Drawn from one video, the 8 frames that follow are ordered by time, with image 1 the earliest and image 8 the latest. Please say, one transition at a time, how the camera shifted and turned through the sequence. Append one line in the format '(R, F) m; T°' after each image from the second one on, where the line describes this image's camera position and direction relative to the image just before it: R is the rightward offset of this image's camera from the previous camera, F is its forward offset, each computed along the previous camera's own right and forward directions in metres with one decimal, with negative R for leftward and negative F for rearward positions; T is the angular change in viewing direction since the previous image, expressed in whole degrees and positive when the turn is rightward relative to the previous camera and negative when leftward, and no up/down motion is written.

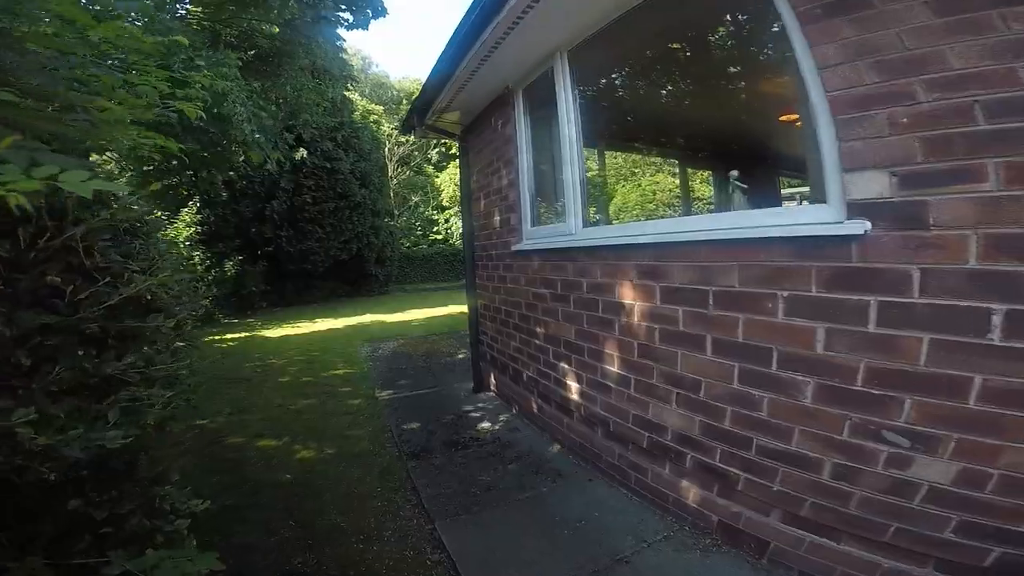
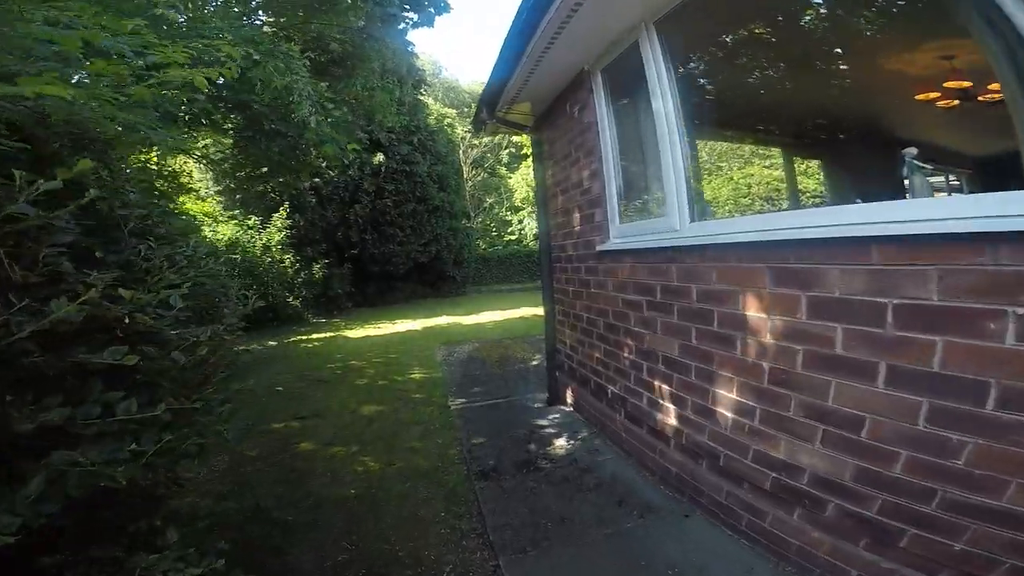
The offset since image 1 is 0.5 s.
(0.0, +0.4) m; -9°
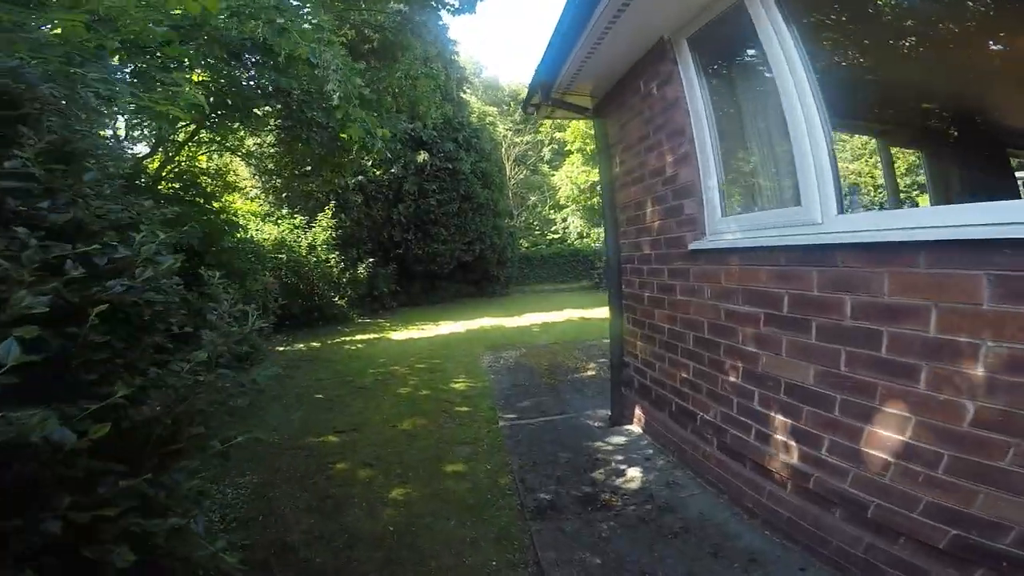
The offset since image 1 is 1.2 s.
(-0.2, +0.6) m; -5°
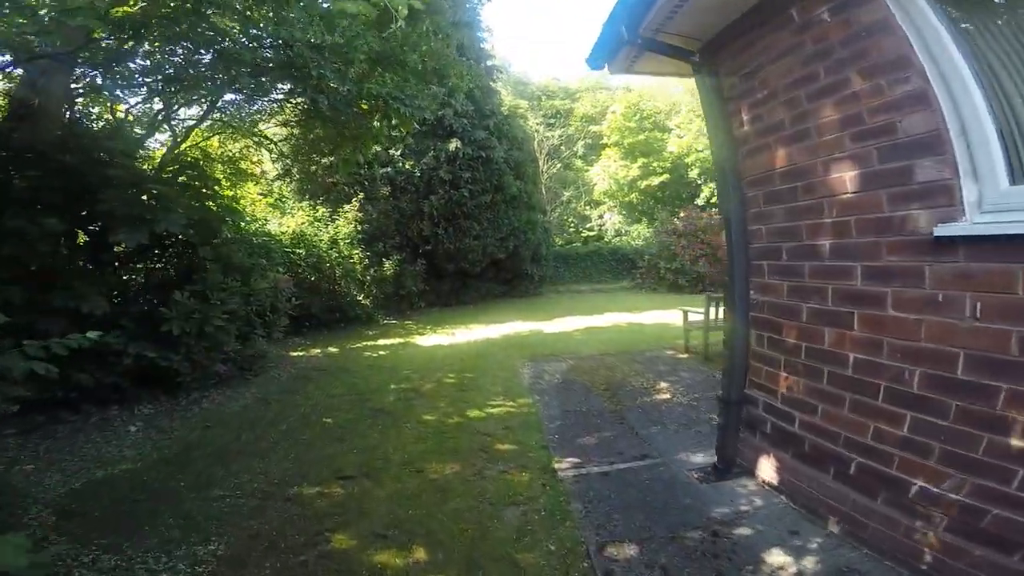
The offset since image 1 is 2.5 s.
(-0.3, +1.2) m; -3°
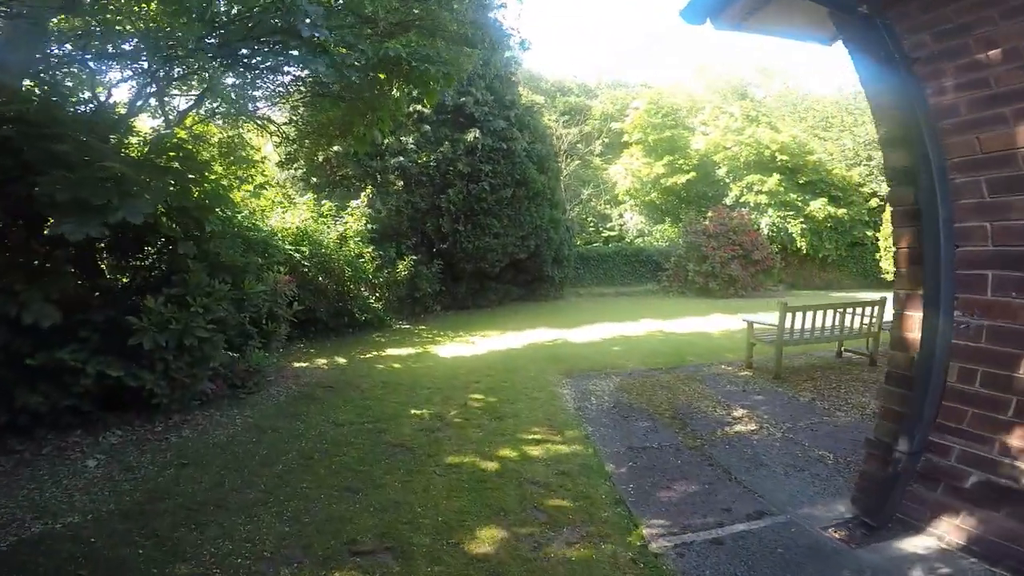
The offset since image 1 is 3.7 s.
(-0.4, +0.9) m; 0°
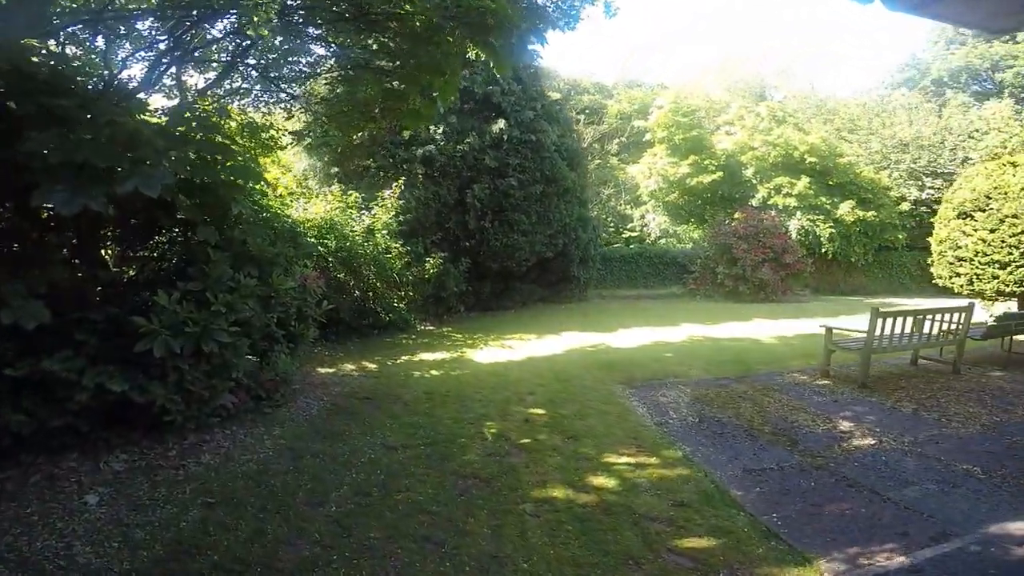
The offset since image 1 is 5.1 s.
(-0.7, +0.7) m; +1°
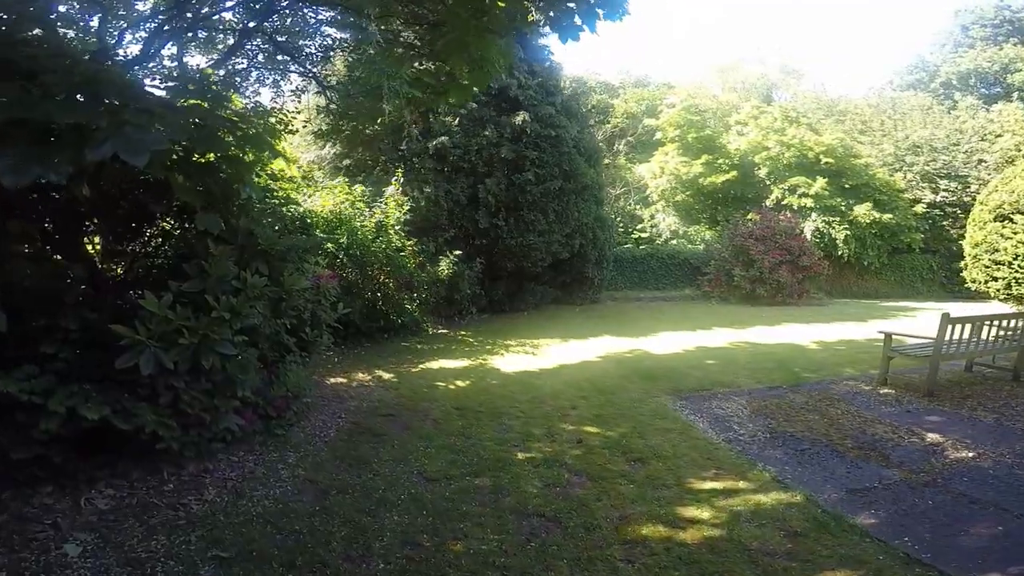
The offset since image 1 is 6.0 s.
(-0.5, +0.6) m; +1°
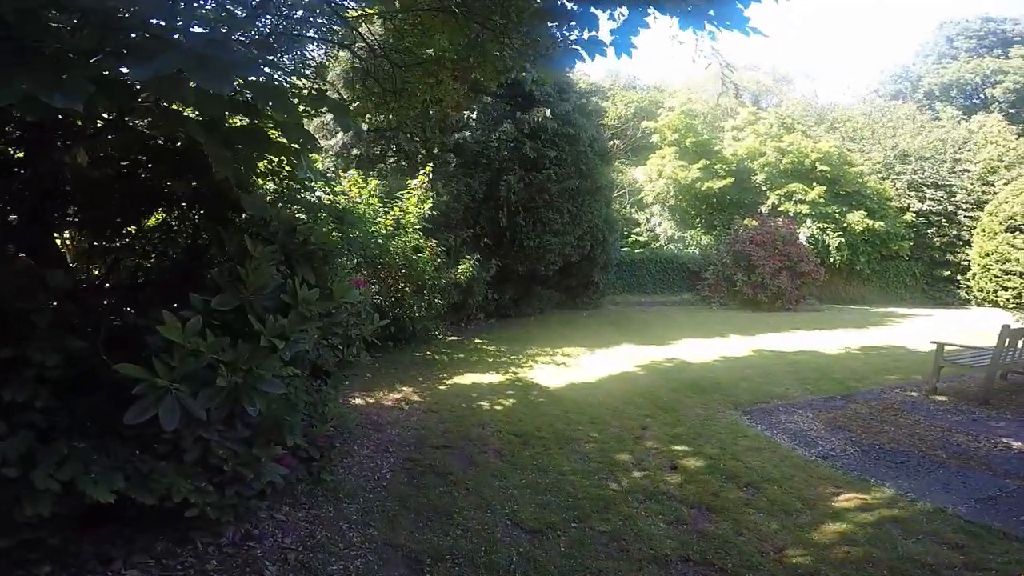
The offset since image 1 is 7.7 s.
(-0.8, +0.6) m; +4°
